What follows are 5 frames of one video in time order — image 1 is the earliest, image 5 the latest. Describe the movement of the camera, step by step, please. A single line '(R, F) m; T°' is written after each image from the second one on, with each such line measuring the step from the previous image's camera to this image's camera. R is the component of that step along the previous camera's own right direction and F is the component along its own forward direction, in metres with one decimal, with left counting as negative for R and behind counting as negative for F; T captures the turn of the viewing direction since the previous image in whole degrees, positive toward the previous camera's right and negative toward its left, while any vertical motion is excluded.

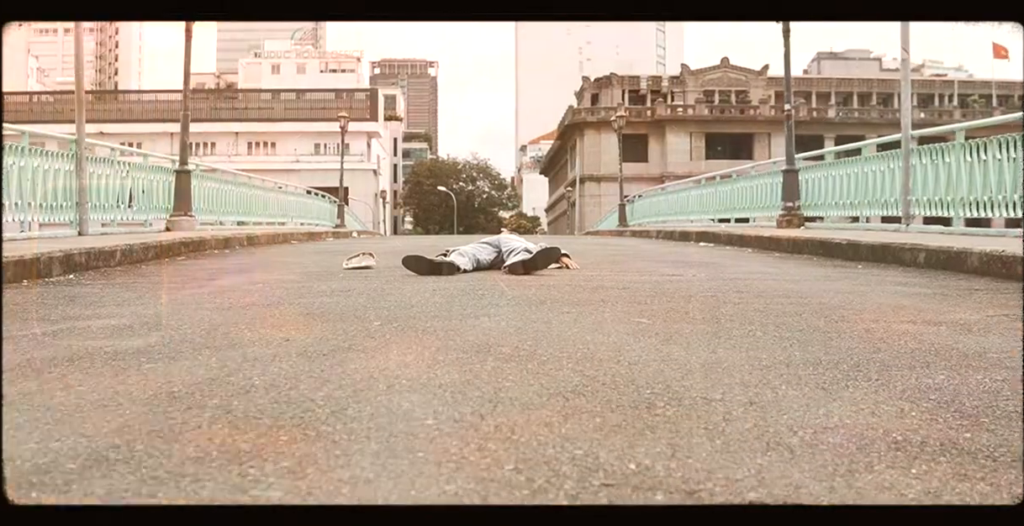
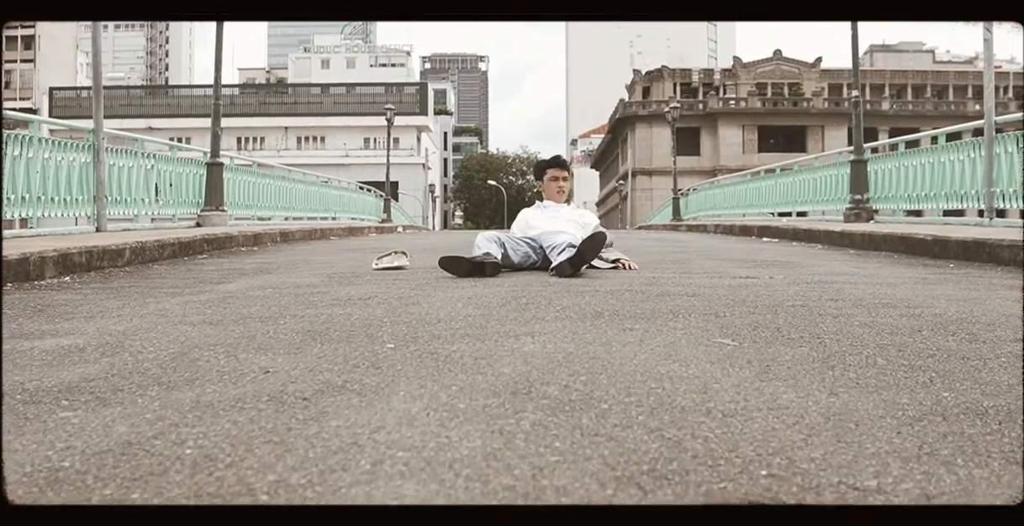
(0.0, +0.9) m; -3°
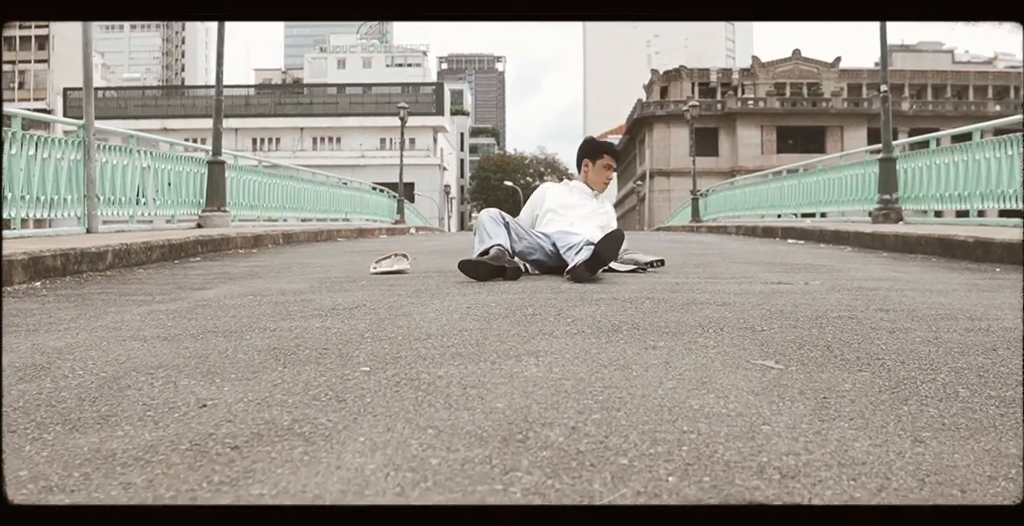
(+0.1, +0.6) m; -1°
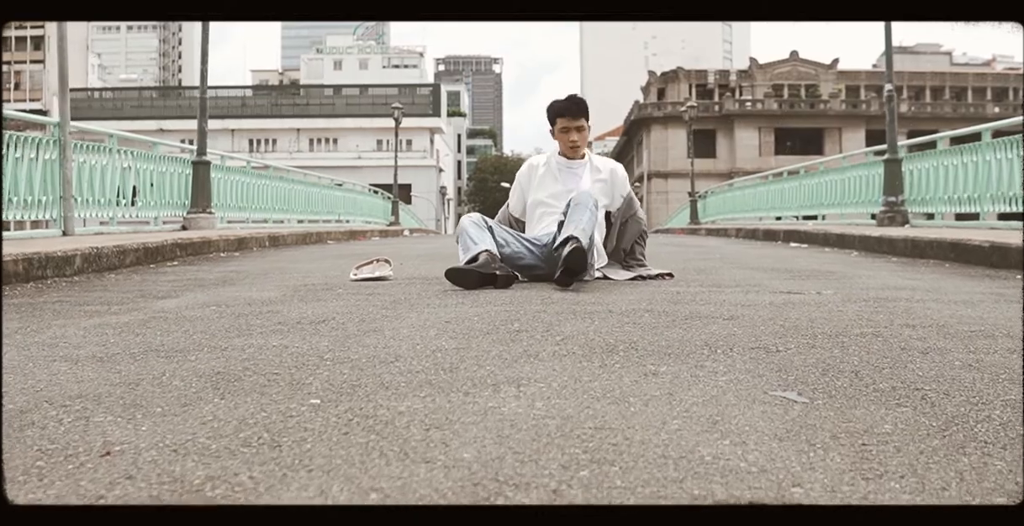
(+0.1, +0.4) m; 0°
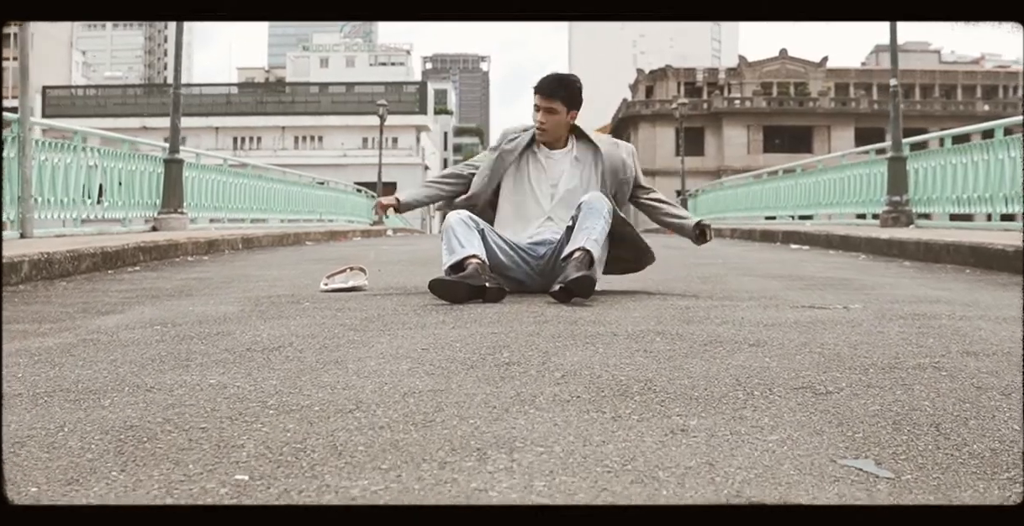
(0.0, +0.6) m; +1°
